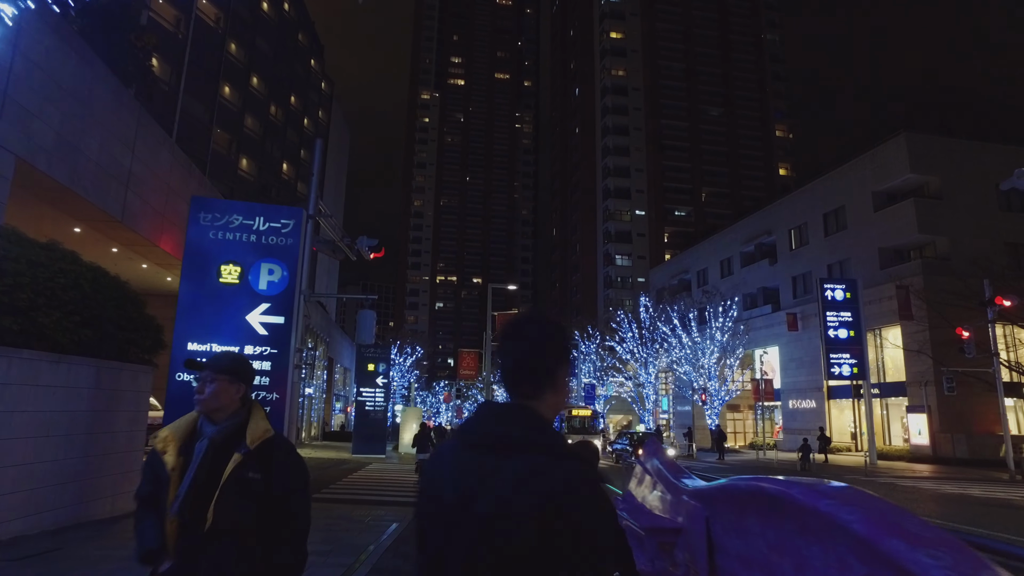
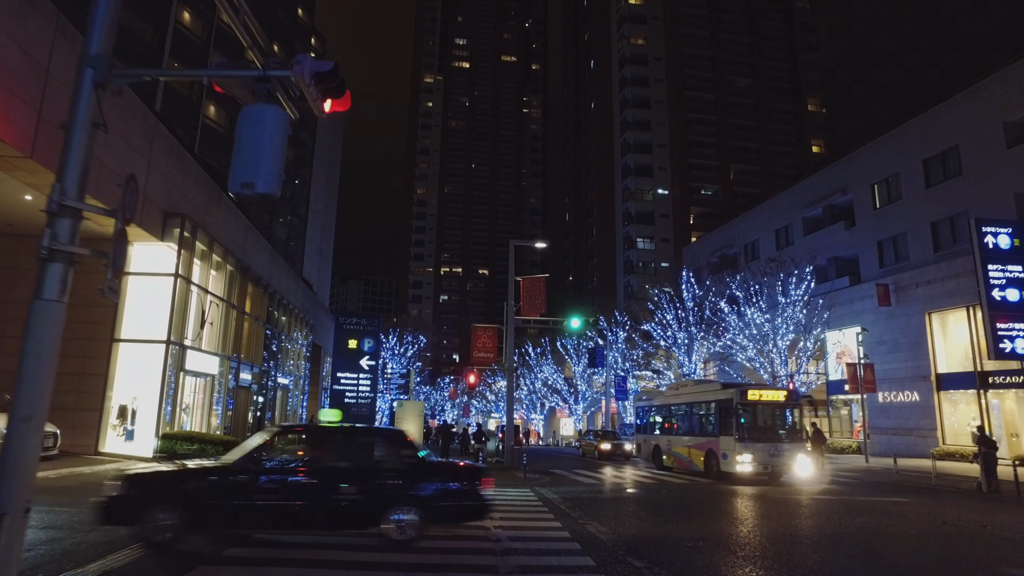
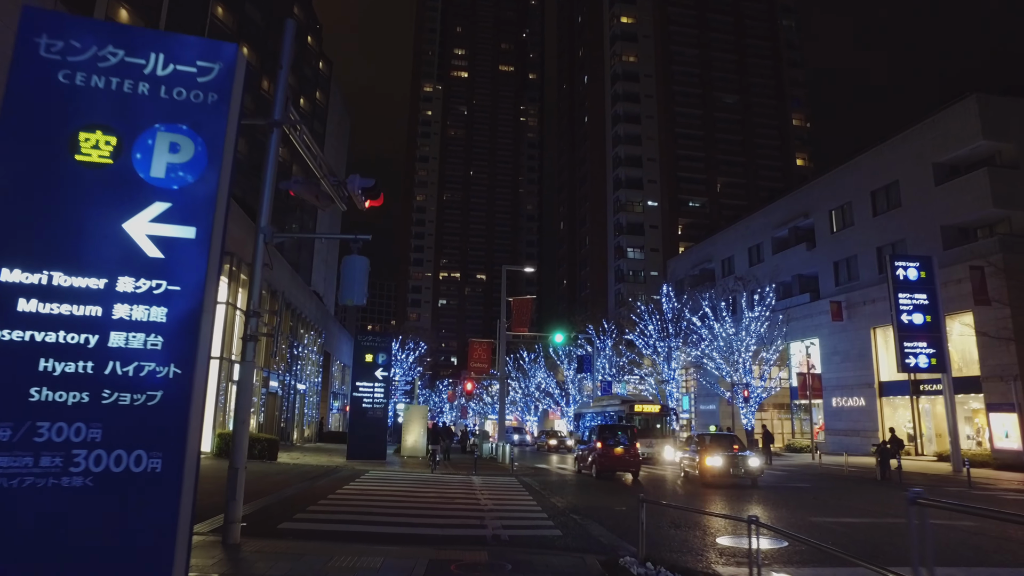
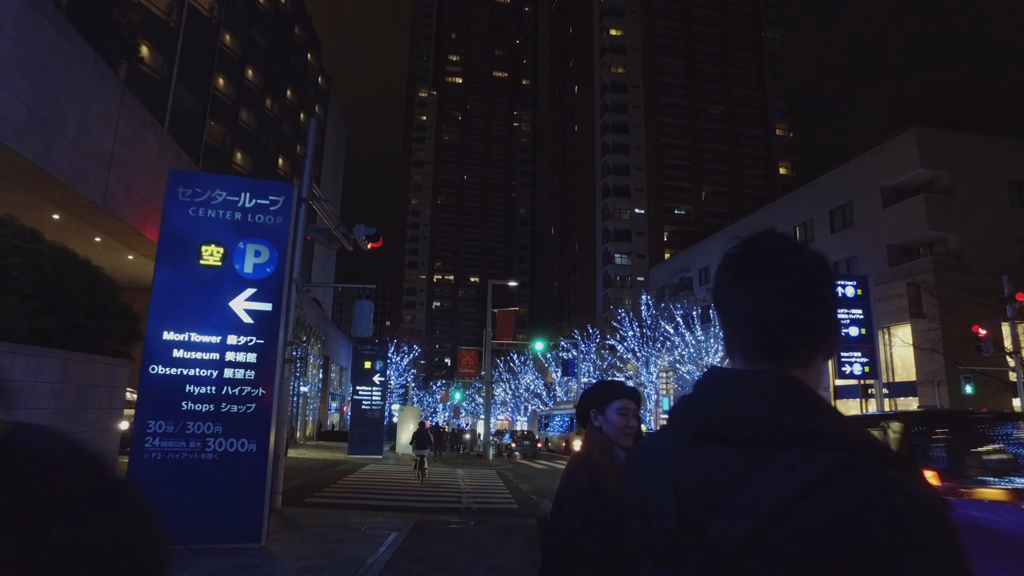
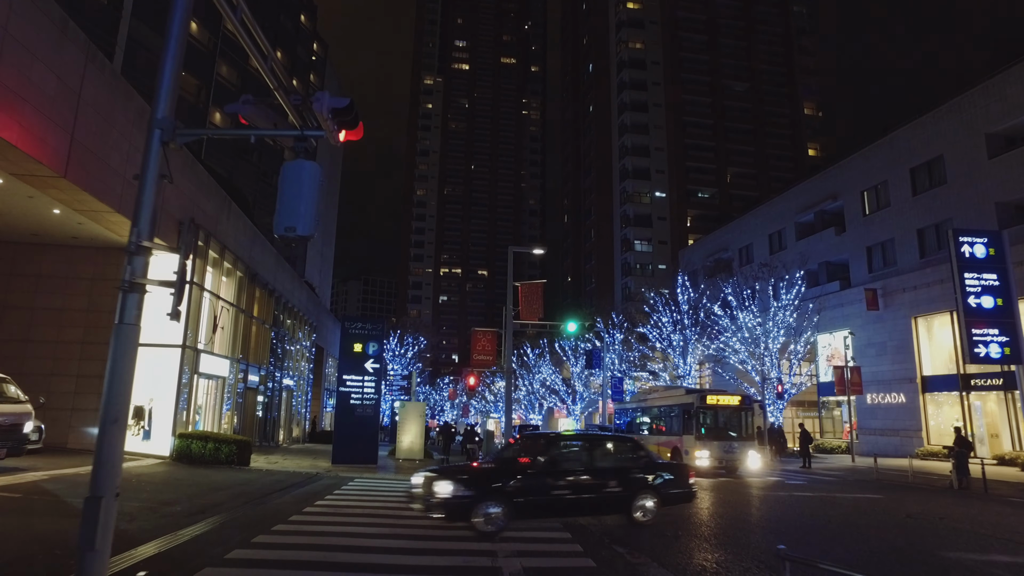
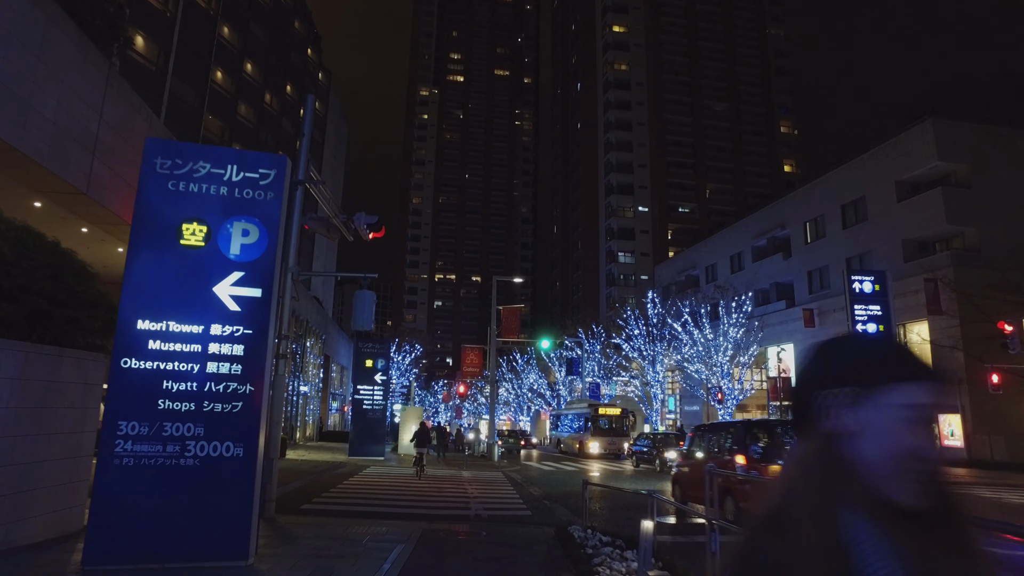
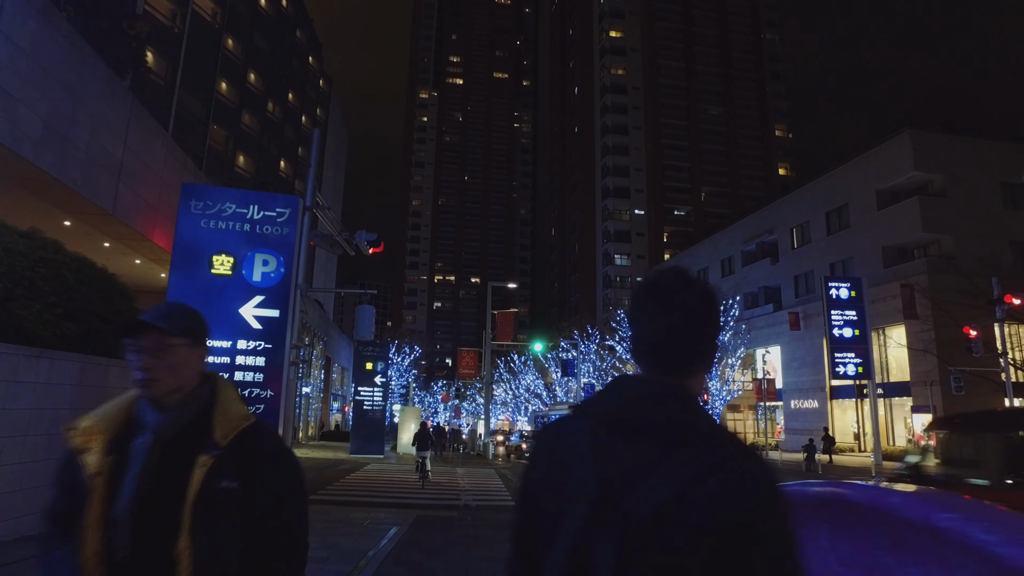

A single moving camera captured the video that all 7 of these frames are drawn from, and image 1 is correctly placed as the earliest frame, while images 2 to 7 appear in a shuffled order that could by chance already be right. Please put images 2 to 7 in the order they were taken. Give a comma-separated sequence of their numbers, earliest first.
7, 4, 6, 3, 5, 2
